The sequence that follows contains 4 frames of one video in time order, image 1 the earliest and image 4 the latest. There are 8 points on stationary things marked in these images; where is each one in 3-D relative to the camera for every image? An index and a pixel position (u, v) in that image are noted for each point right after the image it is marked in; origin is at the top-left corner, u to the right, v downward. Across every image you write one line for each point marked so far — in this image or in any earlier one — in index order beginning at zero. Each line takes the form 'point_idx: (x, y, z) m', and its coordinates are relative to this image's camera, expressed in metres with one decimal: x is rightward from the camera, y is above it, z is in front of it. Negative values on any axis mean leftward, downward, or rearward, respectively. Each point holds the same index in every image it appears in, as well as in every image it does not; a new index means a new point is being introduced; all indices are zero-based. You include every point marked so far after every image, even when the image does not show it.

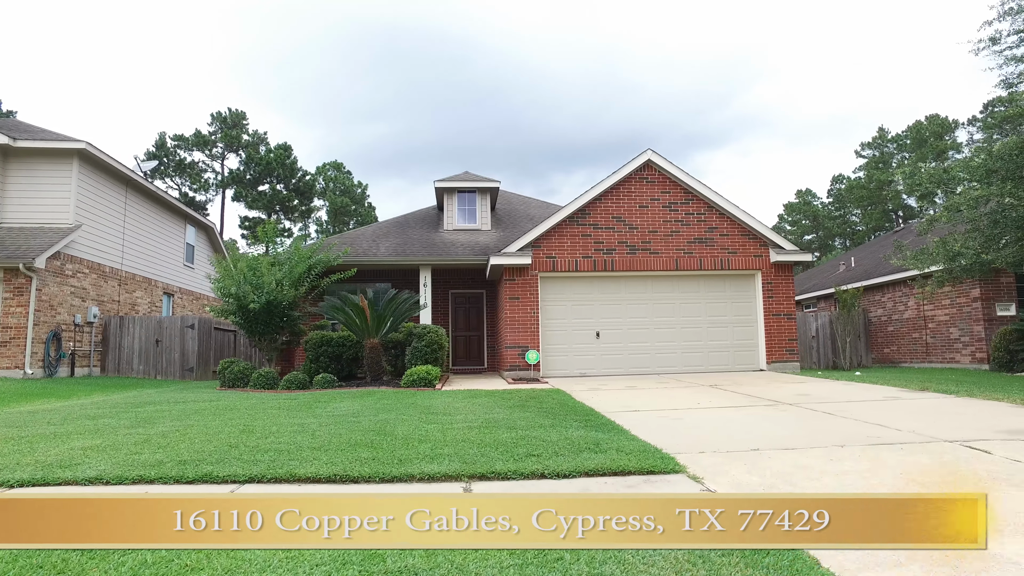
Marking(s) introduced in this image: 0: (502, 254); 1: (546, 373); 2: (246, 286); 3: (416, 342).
0: (-0.2, +0.6, +10.9) m
1: (+0.6, -1.5, +11.0) m
2: (-4.6, 0.0, +10.7) m
3: (-1.6, -0.9, +10.0) m
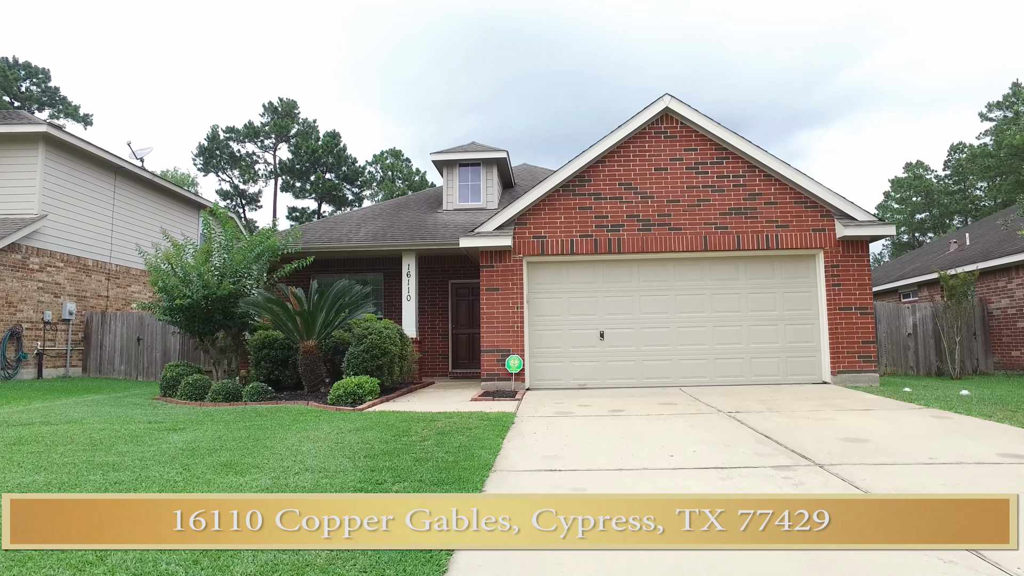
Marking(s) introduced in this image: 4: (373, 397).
0: (-0.5, +0.7, +8.7) m
1: (+0.3, -1.4, +8.8) m
2: (-4.9, +0.2, +9.1) m
3: (-2.0, -0.7, +8.0) m
4: (-1.7, -1.3, +7.5) m
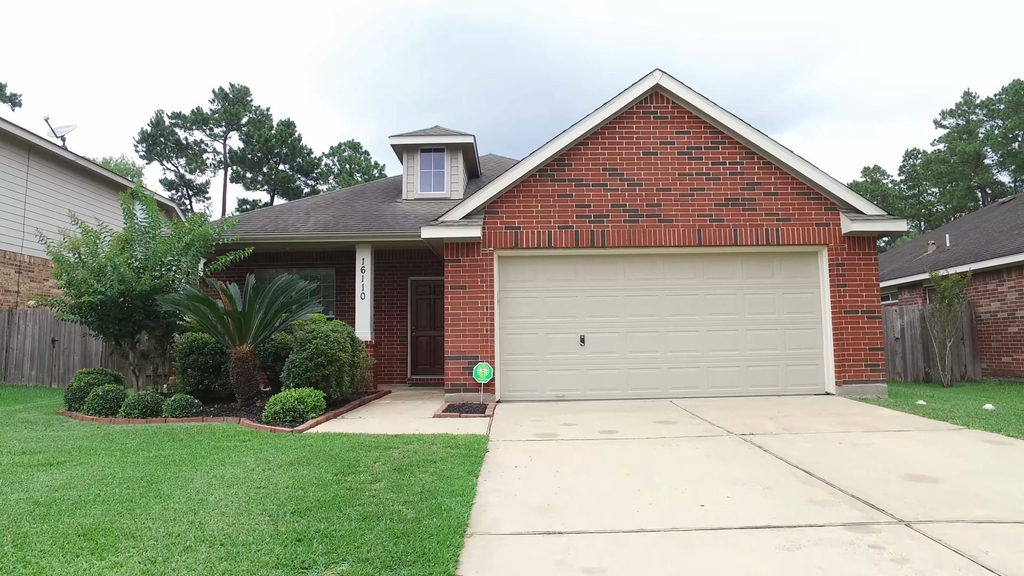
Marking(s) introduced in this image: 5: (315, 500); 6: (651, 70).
0: (-0.9, +0.8, +7.6) m
1: (-0.1, -1.3, +7.7) m
2: (-5.3, +0.2, +7.7) m
3: (-2.4, -0.7, +6.8) m
4: (-2.0, -1.3, +6.3) m
5: (-1.1, -1.1, +3.3) m
6: (+1.8, +2.8, +7.8) m
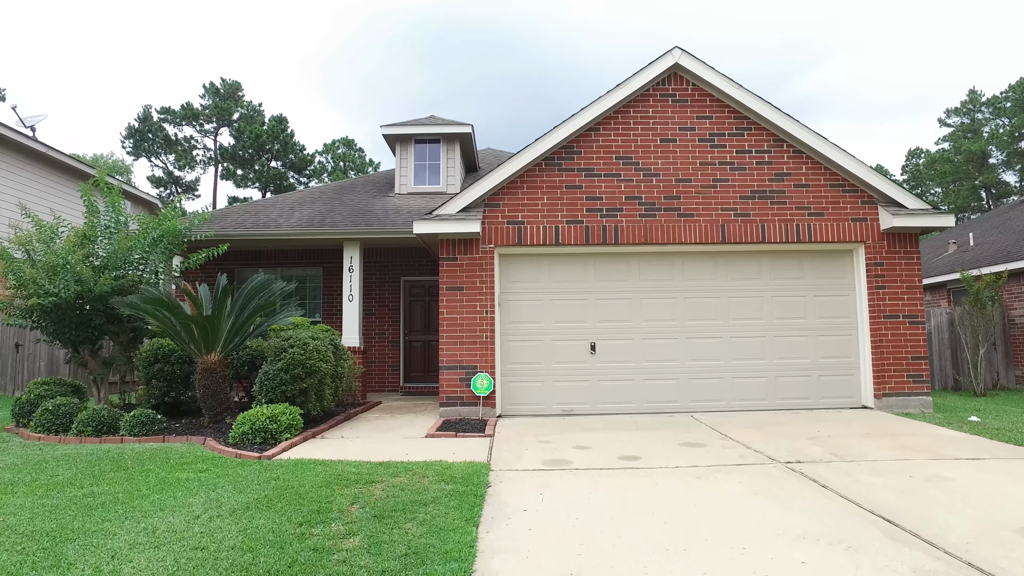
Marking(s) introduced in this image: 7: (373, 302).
0: (-0.9, +0.8, +6.8) m
1: (-0.1, -1.4, +6.9) m
2: (-5.3, +0.2, +6.9) m
3: (-2.3, -0.7, +6.0) m
4: (-1.9, -1.3, +5.5) m
5: (-1.0, -1.2, +2.6) m
6: (+1.8, +2.7, +7.1) m
7: (-2.1, -0.2, +9.6) m
